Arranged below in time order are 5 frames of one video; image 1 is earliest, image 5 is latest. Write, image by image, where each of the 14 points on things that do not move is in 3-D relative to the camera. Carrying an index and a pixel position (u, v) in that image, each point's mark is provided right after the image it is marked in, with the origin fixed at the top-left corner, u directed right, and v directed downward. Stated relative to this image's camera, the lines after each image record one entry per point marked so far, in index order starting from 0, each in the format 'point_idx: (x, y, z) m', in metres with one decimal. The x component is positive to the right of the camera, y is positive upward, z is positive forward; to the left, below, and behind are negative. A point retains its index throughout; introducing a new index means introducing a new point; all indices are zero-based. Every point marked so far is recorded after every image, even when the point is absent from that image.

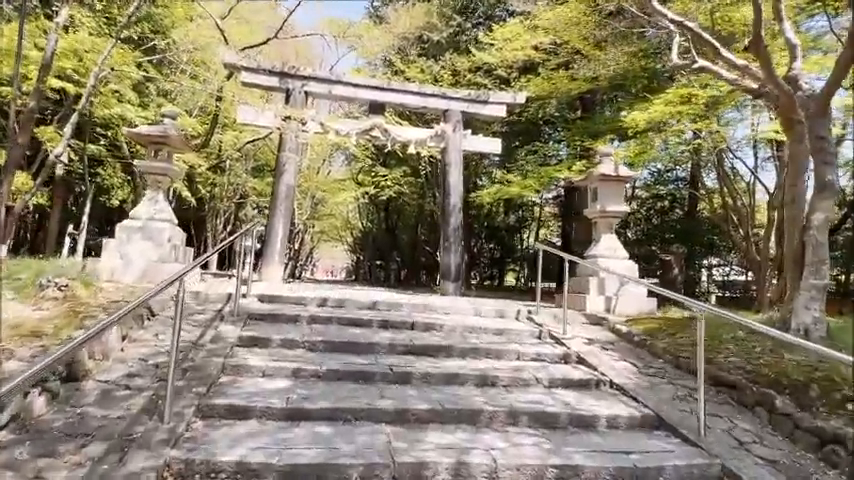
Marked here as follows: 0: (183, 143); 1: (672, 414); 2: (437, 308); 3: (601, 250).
0: (-2.7, +1.1, +5.9) m
1: (+1.4, -1.0, +3.1) m
2: (+0.1, -0.7, +5.0) m
3: (+2.1, -0.1, +6.3) m
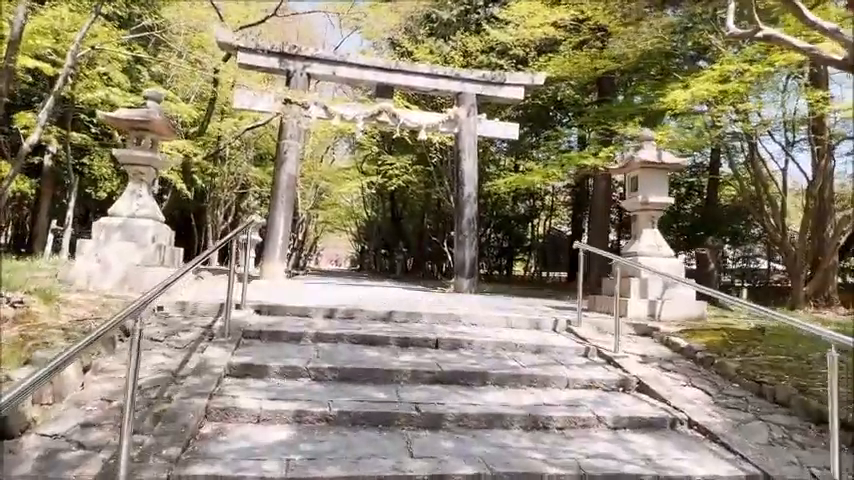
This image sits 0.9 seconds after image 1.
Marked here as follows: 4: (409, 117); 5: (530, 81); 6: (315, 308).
0: (-2.5, +1.1, +5.2) m
1: (+1.6, -1.0, +2.4) m
2: (+0.3, -0.6, +4.3) m
3: (+2.3, -0.1, +5.6) m
4: (-0.3, +2.3, +9.7) m
5: (+1.9, +3.0, +9.8) m
6: (-0.9, -0.5, +4.2) m
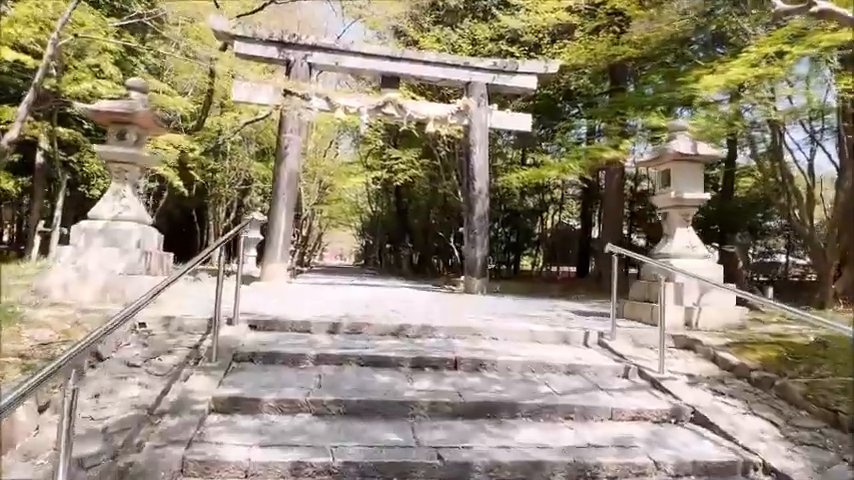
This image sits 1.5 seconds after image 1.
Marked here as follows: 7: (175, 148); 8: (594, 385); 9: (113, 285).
0: (-2.4, +1.0, +4.7) m
1: (+1.7, -1.1, +1.9) m
2: (+0.4, -0.7, +3.9) m
3: (+2.4, -0.1, +5.1) m
4: (-0.2, +2.3, +9.2) m
5: (+2.0, +3.0, +9.3) m
6: (-0.8, -0.6, +3.7) m
7: (-4.5, +1.6, +9.5) m
8: (+1.0, -0.9, +3.2) m
9: (-2.5, -0.4, +4.2) m
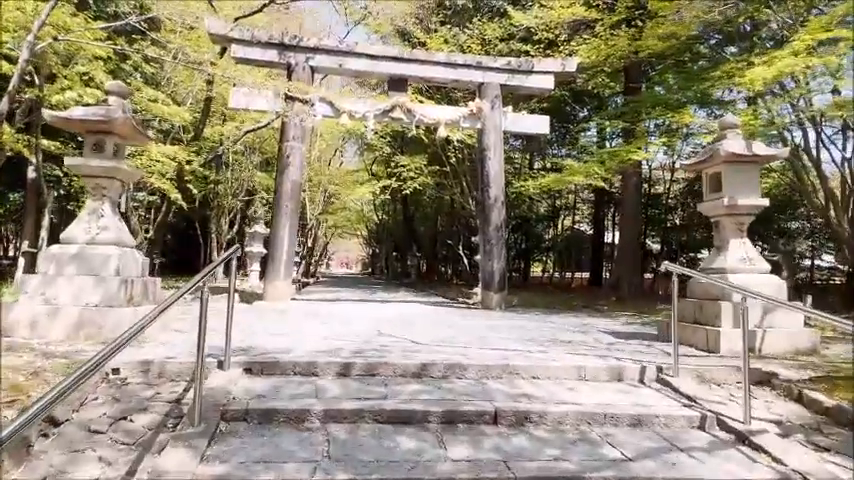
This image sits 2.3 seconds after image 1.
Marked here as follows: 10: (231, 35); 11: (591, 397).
0: (-2.2, +0.9, +4.2) m
1: (+1.9, -1.2, +1.3) m
2: (+0.6, -0.8, +3.3) m
3: (+2.6, -0.2, +4.4) m
4: (0.0, +2.1, +8.6) m
5: (+2.2, +2.8, +8.7) m
6: (-0.6, -0.7, +3.2) m
7: (-4.3, +1.3, +8.9) m
8: (+1.2, -1.0, +2.6) m
9: (-2.3, -0.5, +3.6) m
10: (-2.9, +3.1, +7.9) m
11: (+0.9, -0.9, +3.0) m
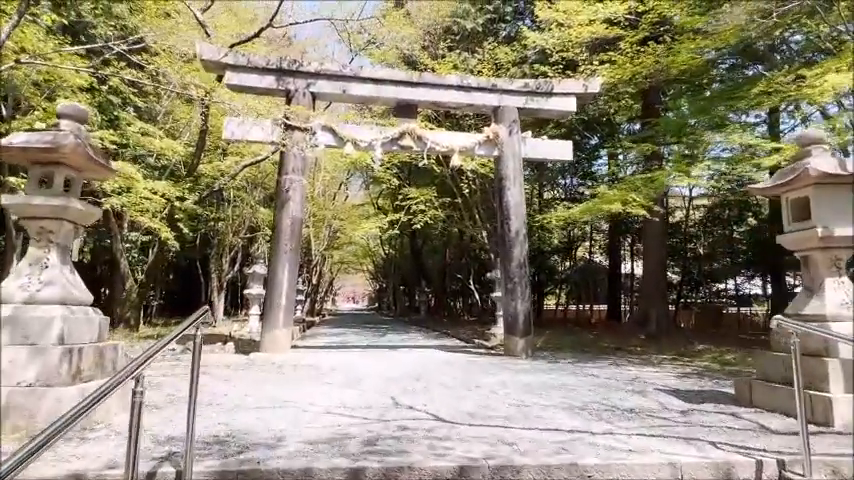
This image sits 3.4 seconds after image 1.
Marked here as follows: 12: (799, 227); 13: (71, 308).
0: (-2.1, +0.5, +3.4) m
1: (+2.0, -1.3, +0.4) m
2: (+0.7, -1.0, +2.4) m
3: (+2.7, -0.4, +3.6) m
4: (+0.2, +1.5, +7.9) m
5: (+2.4, +2.3, +8.0) m
6: (-0.4, -1.0, +2.3) m
7: (-4.1, +0.7, +8.2) m
8: (+1.3, -1.2, +1.7) m
9: (-2.1, -0.9, +2.8) m
10: (-2.8, +2.5, +7.3) m
11: (+1.1, -1.1, +2.1) m
12: (+2.7, +0.1, +3.9) m
13: (-2.1, -0.4, +3.1) m
